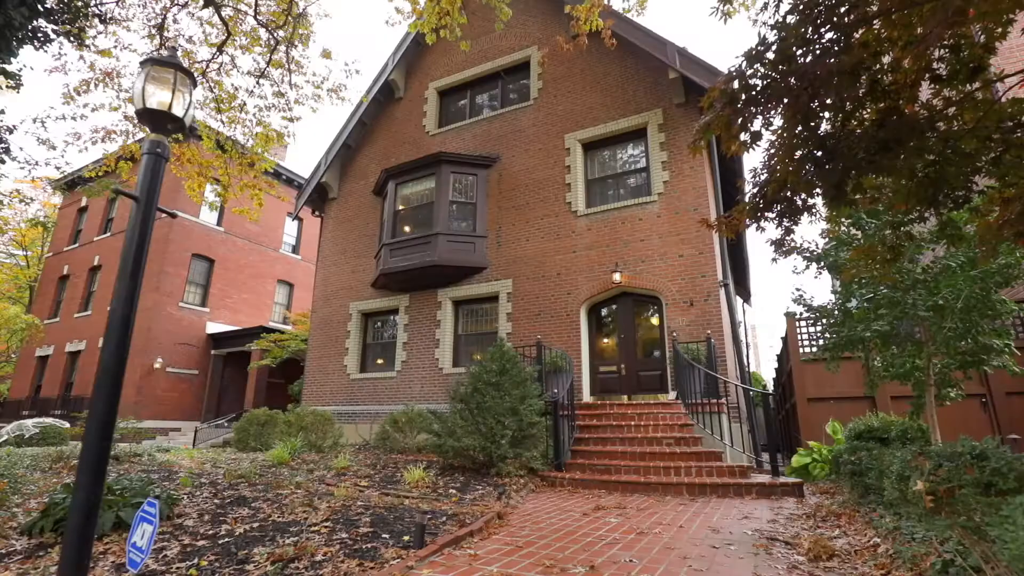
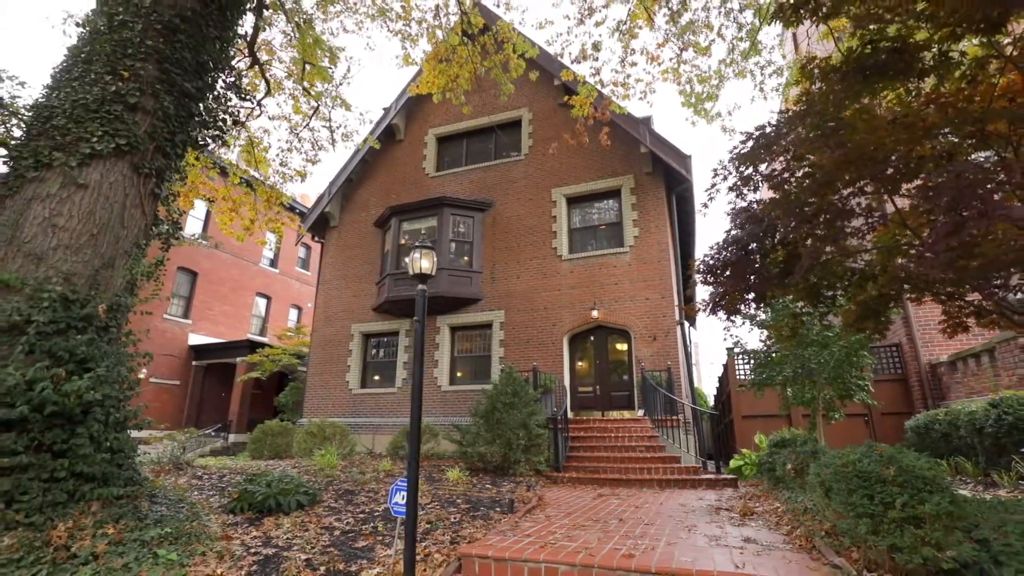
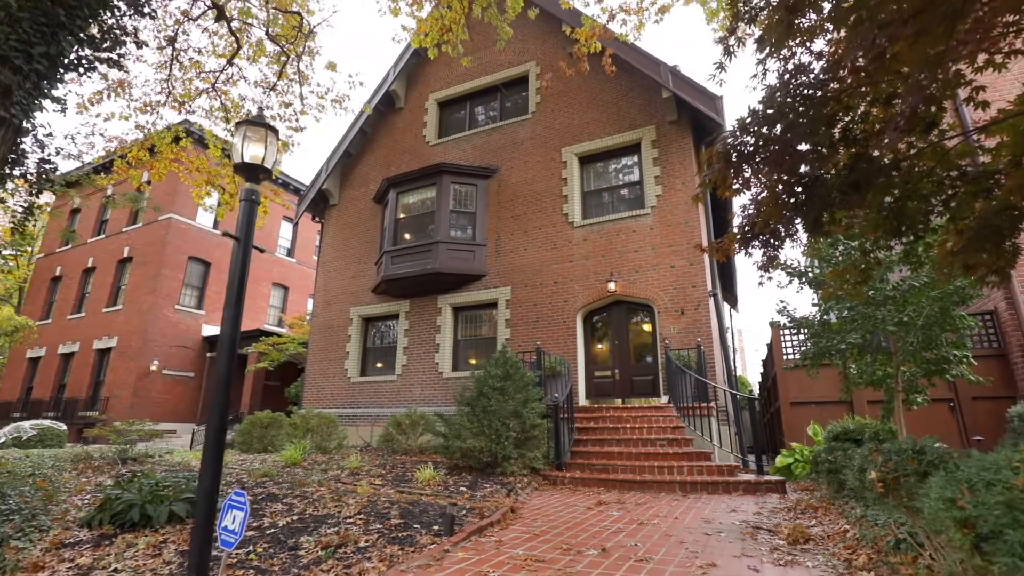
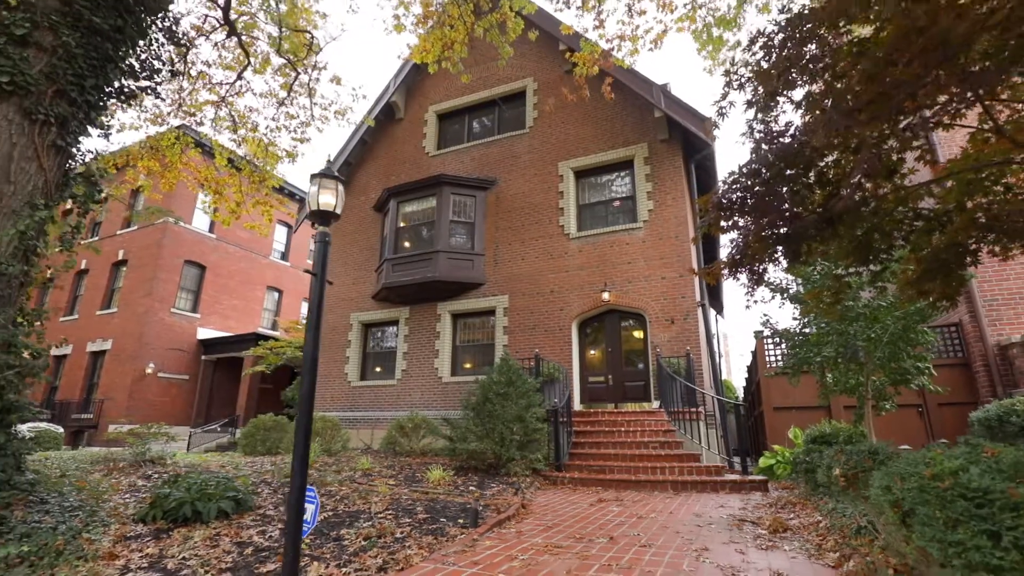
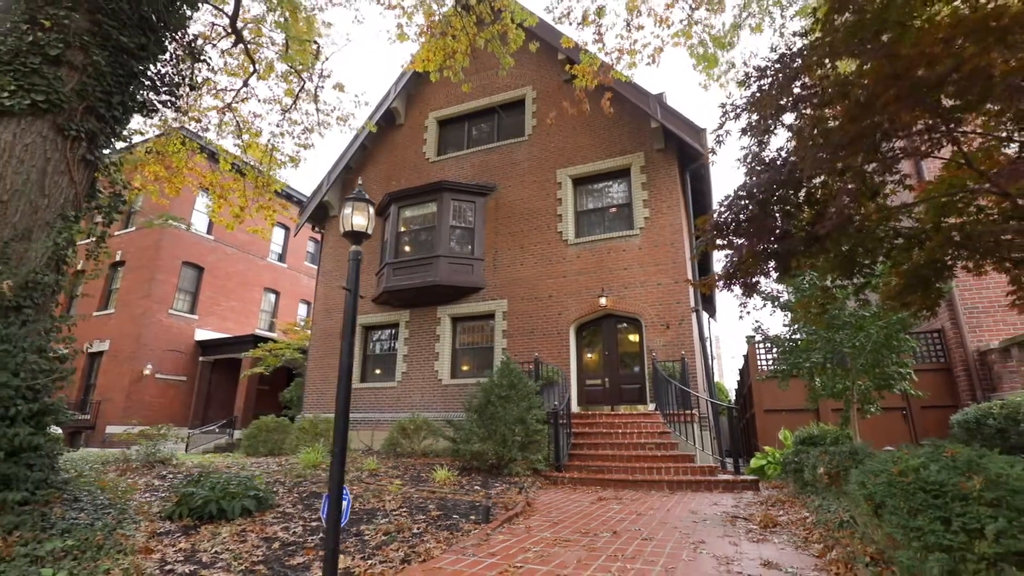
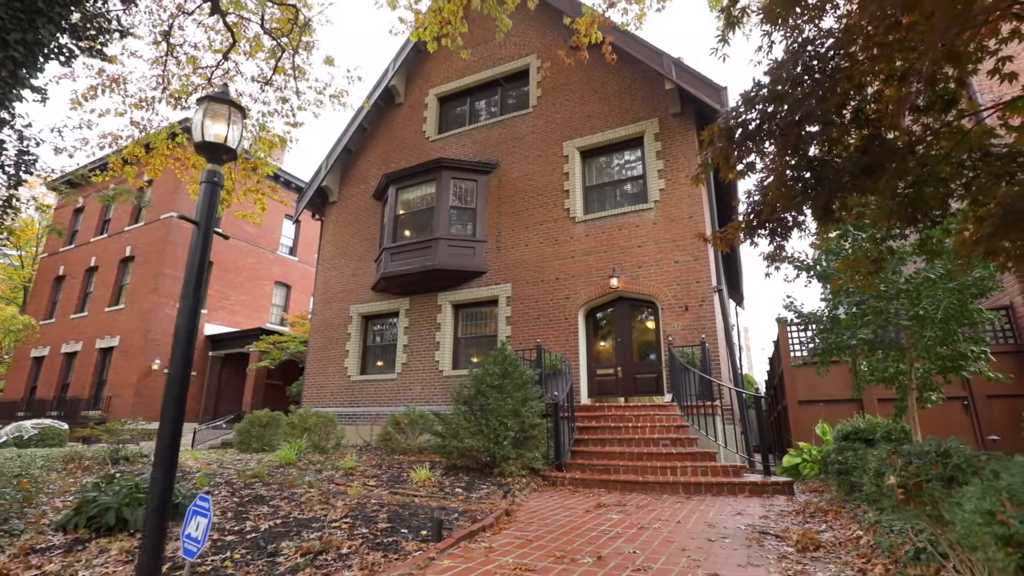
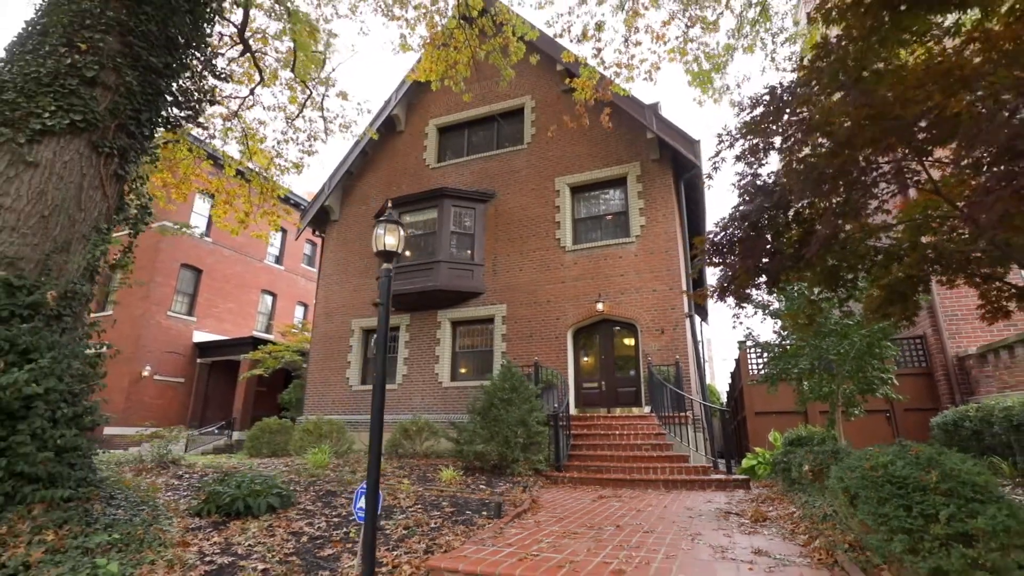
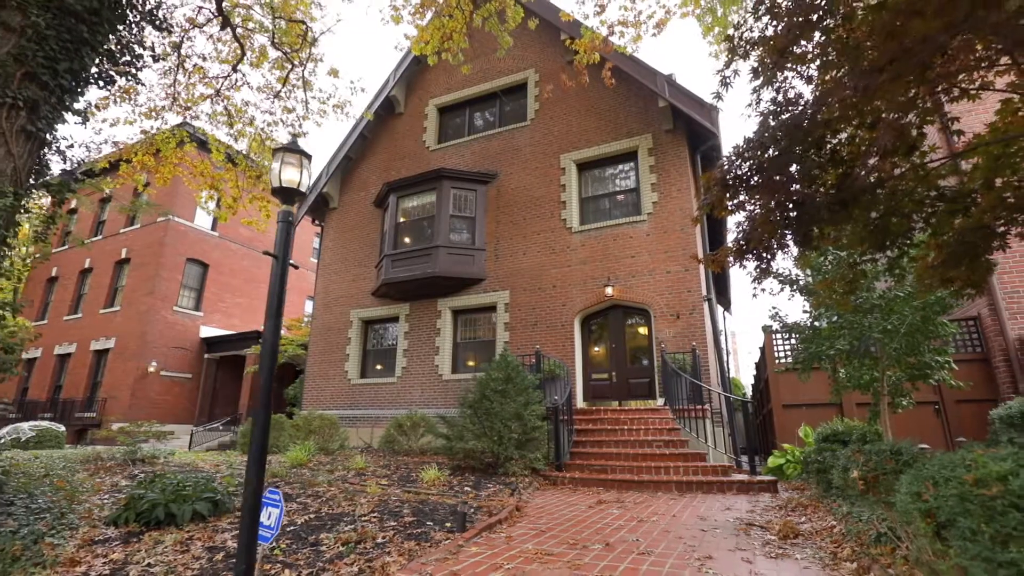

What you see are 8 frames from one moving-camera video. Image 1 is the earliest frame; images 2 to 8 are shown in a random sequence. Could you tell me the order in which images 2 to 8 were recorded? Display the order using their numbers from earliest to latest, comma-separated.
6, 3, 8, 4, 5, 7, 2
